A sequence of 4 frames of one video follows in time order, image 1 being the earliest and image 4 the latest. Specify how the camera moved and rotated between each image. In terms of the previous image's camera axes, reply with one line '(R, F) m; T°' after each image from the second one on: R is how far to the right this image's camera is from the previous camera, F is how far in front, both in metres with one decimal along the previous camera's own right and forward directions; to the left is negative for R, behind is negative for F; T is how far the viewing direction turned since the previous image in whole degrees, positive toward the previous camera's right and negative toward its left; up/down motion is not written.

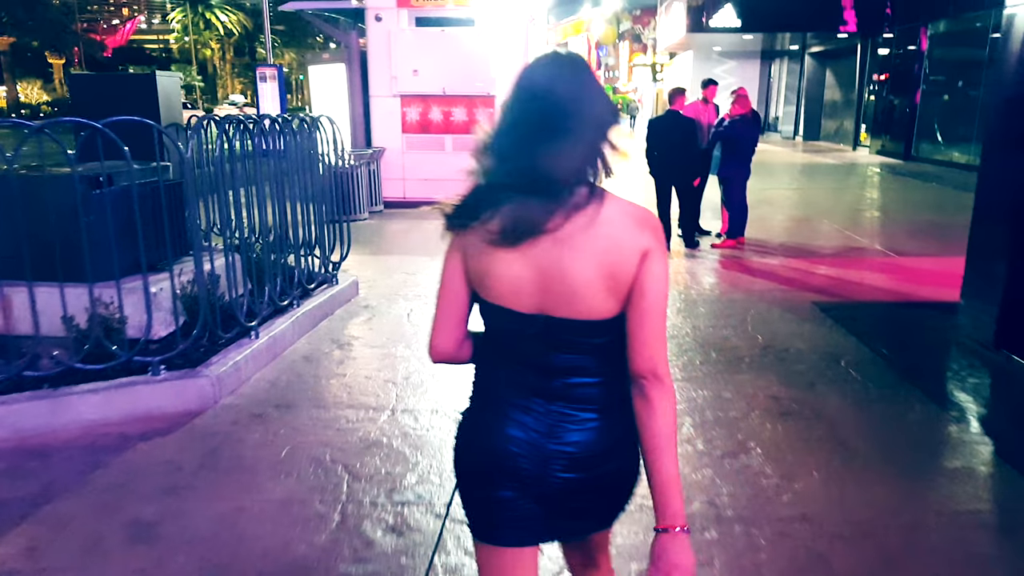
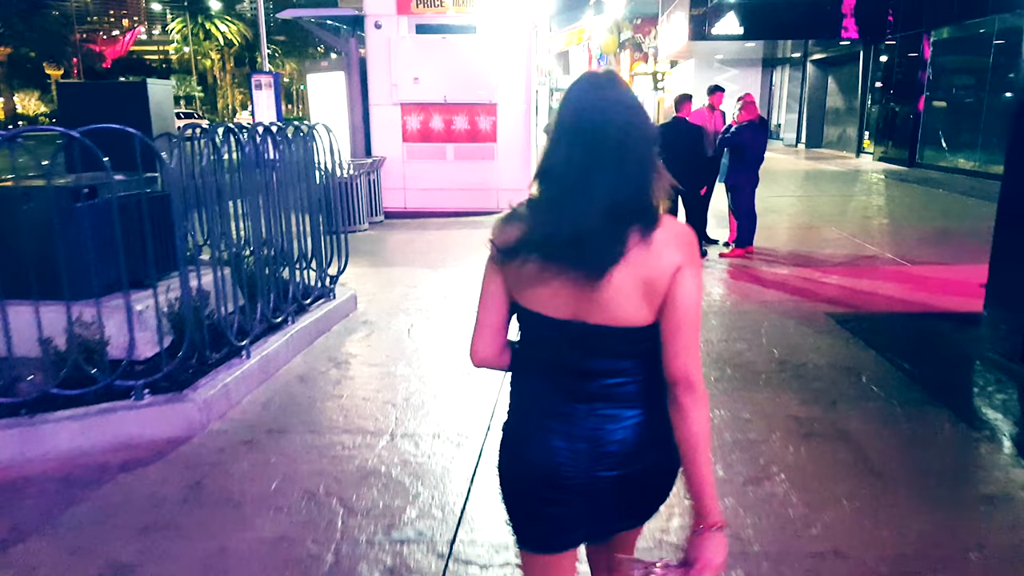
(0.0, +0.3) m; 0°
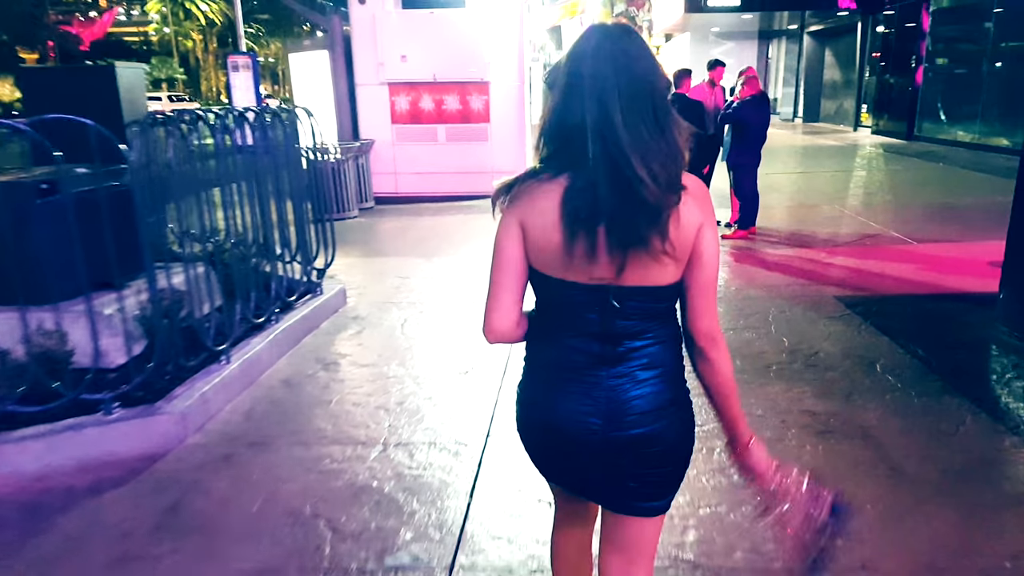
(0.0, +0.3) m; 0°
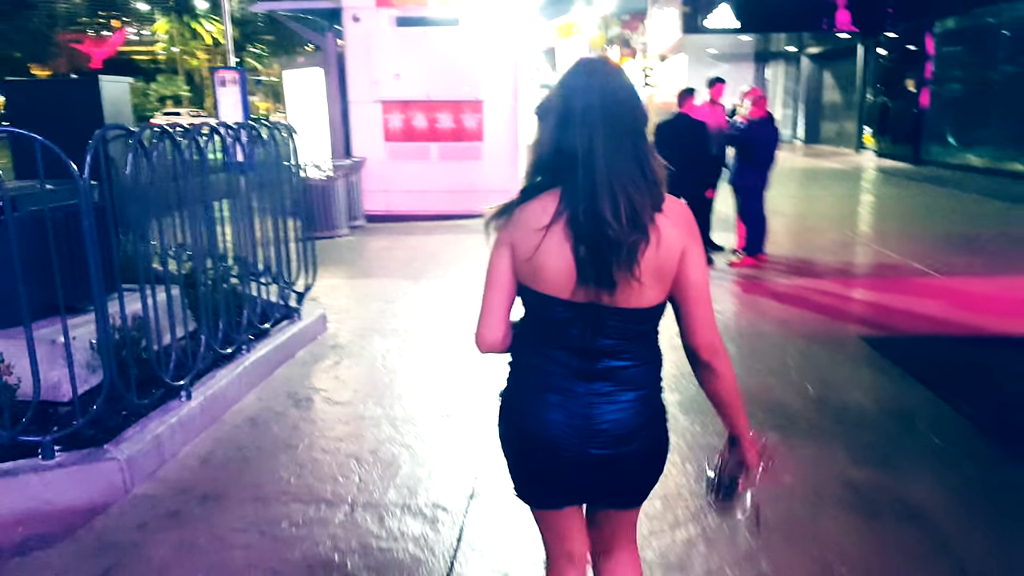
(0.0, +0.5) m; 0°
